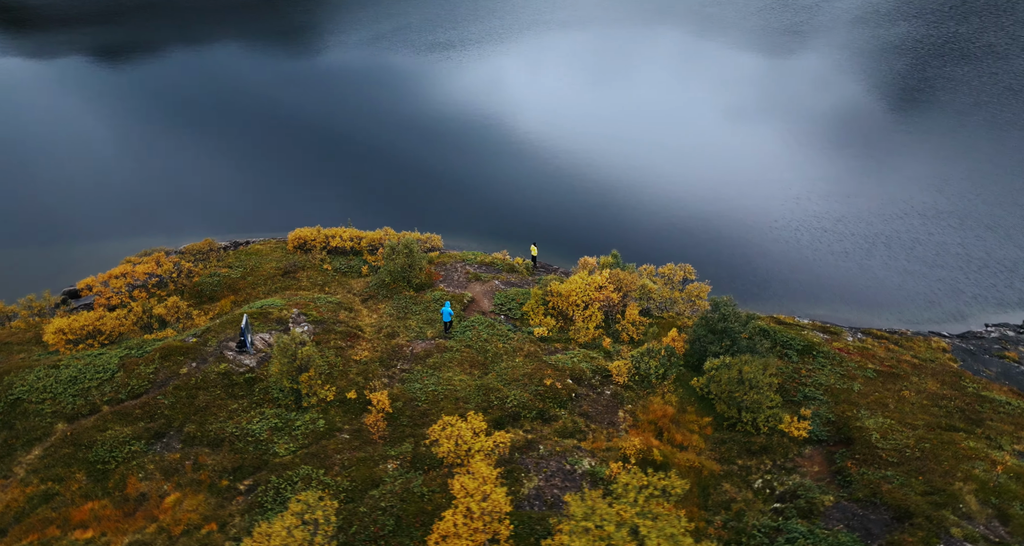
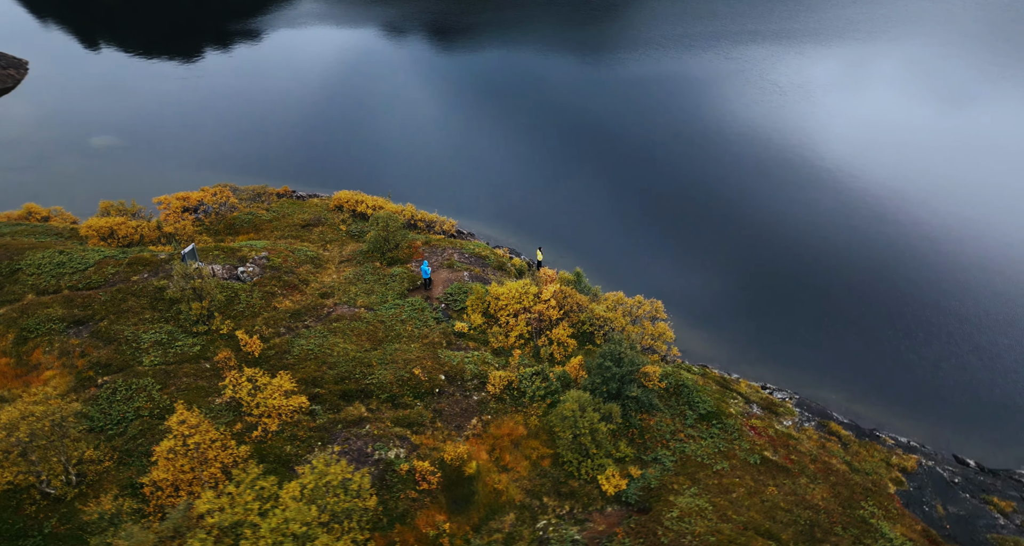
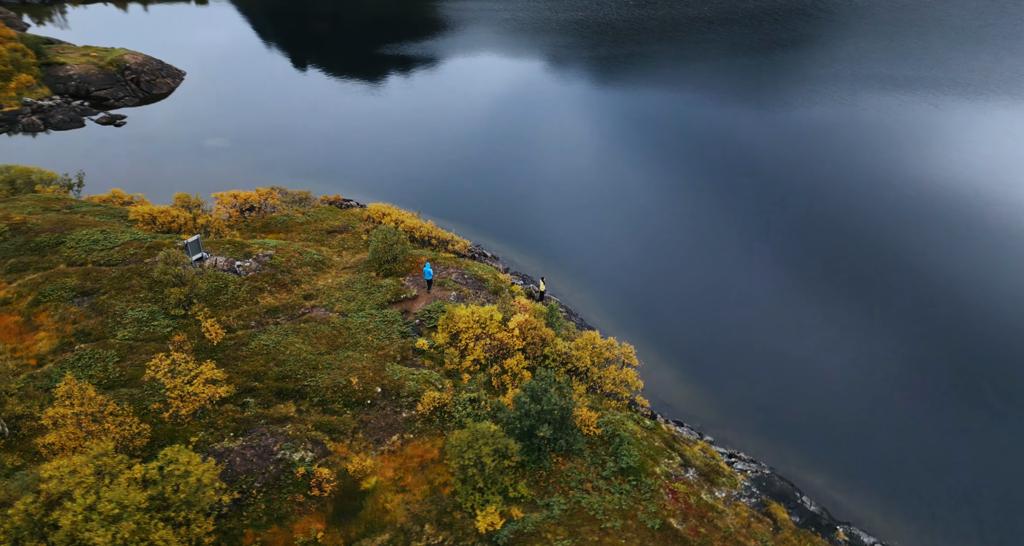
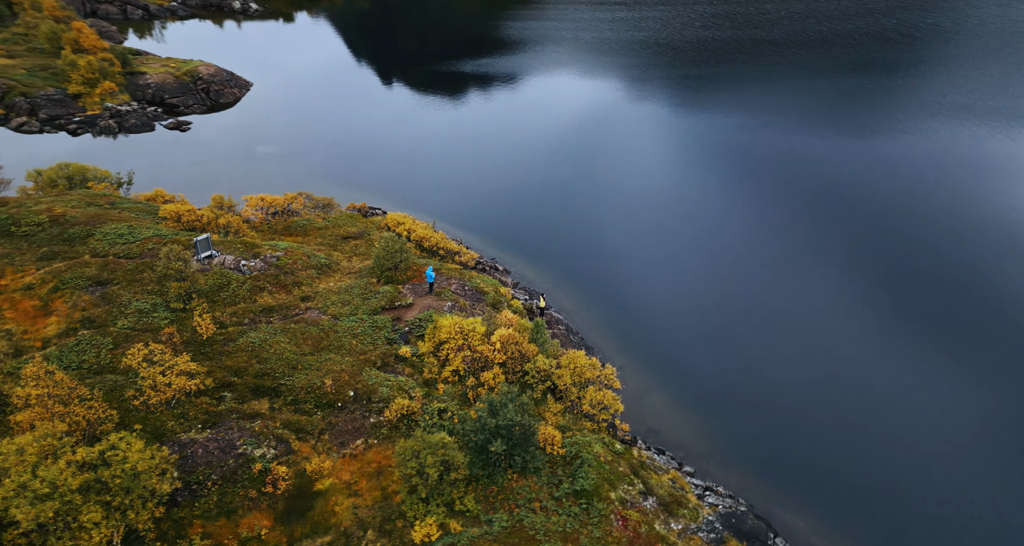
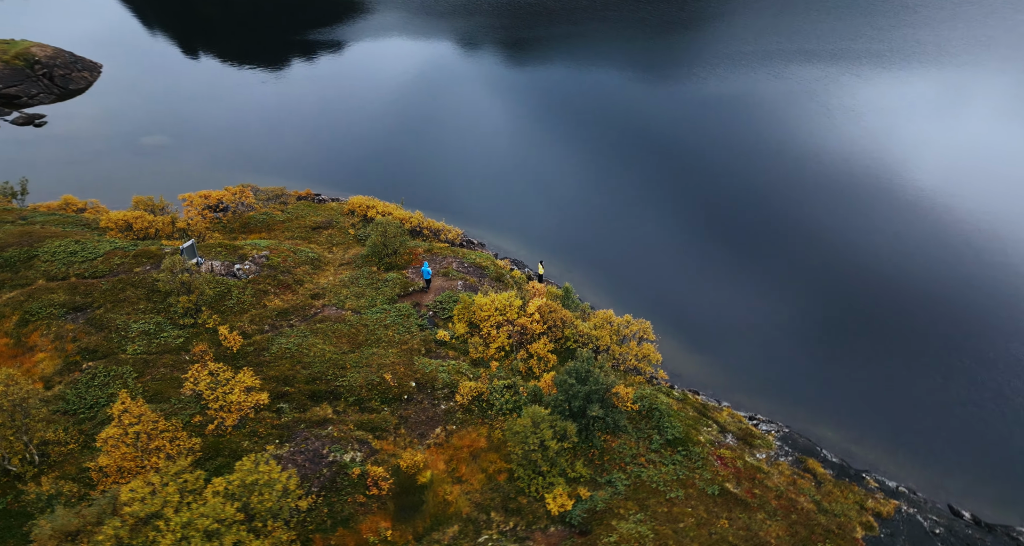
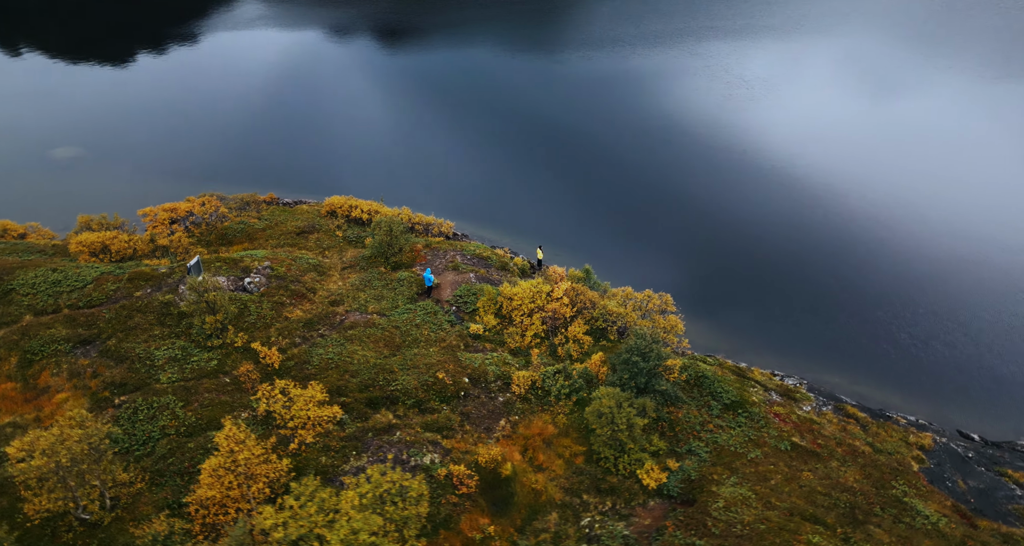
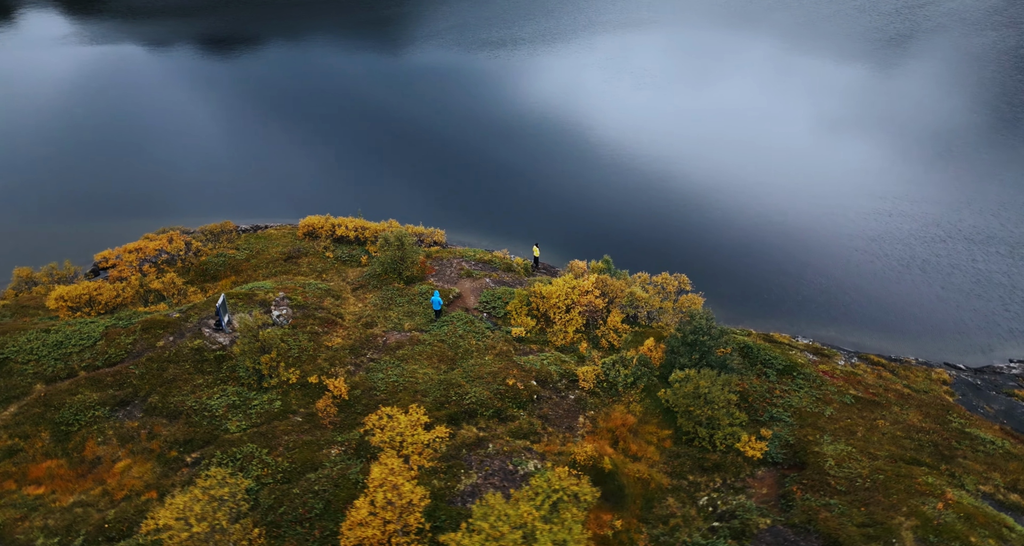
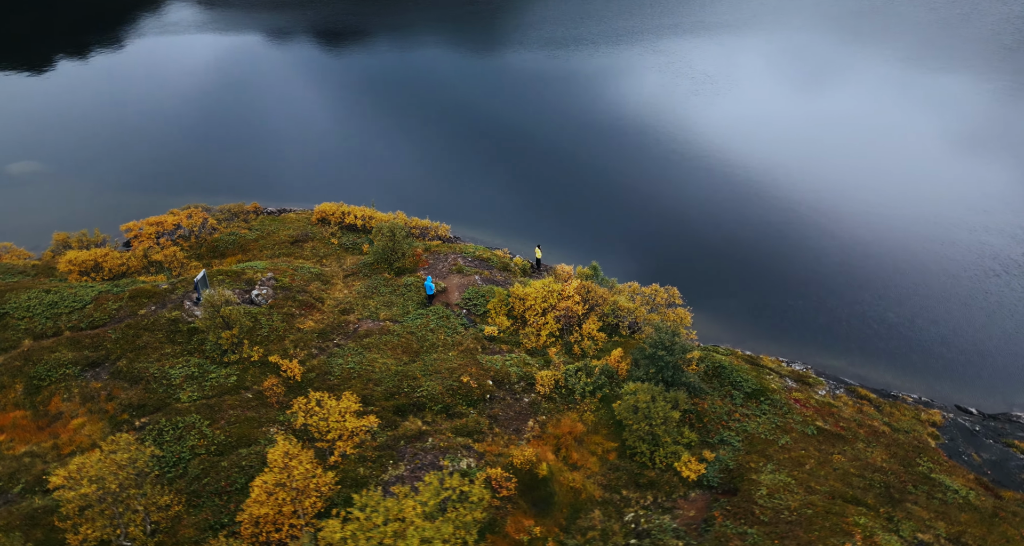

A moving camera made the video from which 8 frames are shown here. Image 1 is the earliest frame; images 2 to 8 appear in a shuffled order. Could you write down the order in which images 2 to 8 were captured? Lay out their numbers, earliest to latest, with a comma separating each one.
7, 8, 6, 2, 5, 3, 4
